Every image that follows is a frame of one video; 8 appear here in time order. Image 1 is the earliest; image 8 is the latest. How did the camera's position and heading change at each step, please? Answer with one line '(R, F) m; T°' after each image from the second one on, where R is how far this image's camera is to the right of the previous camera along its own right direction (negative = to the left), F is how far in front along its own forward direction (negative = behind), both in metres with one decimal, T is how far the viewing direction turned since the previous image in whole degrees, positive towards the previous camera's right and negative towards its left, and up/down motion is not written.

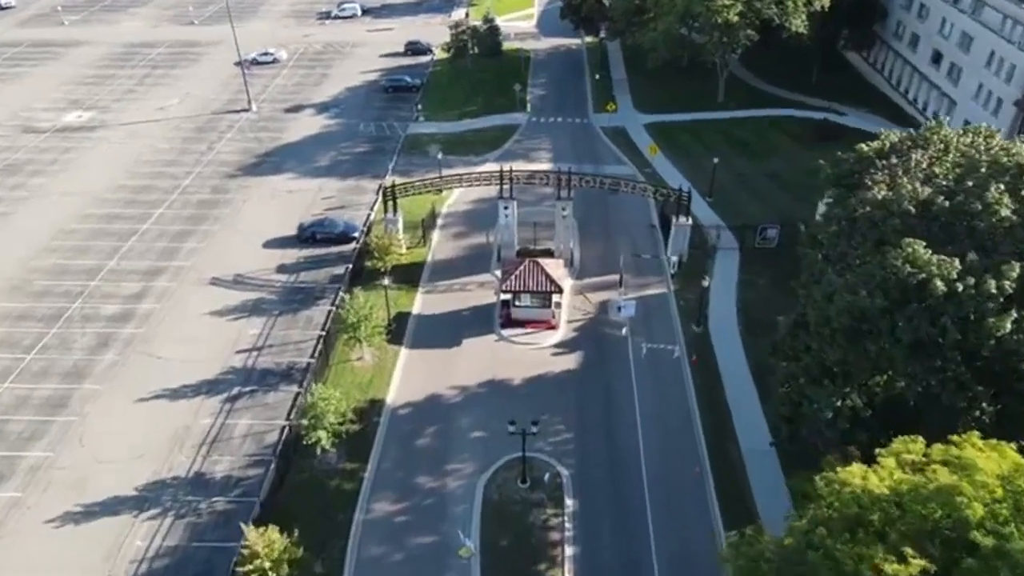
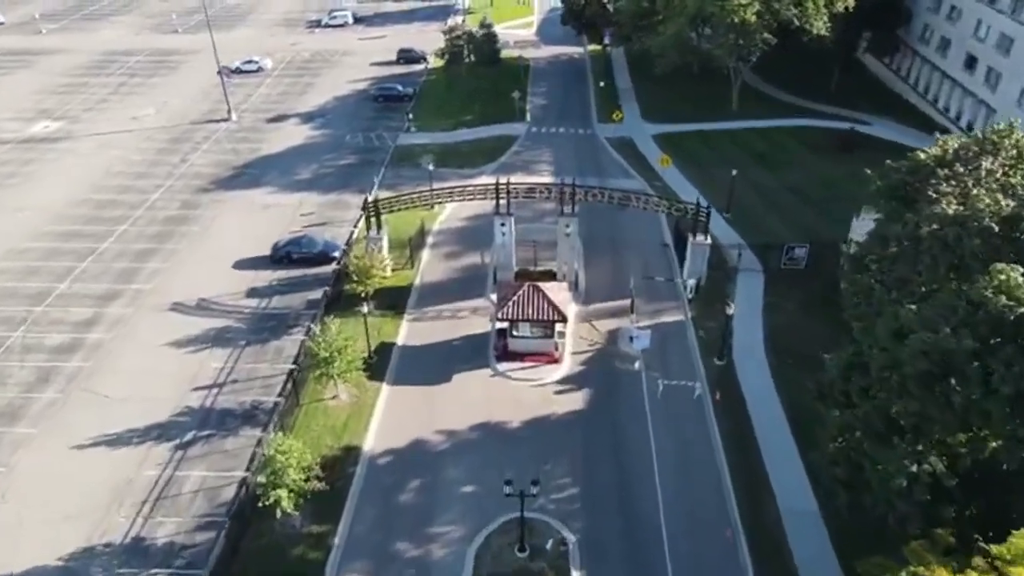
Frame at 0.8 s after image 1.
(+0.1, +4.3) m; 0°
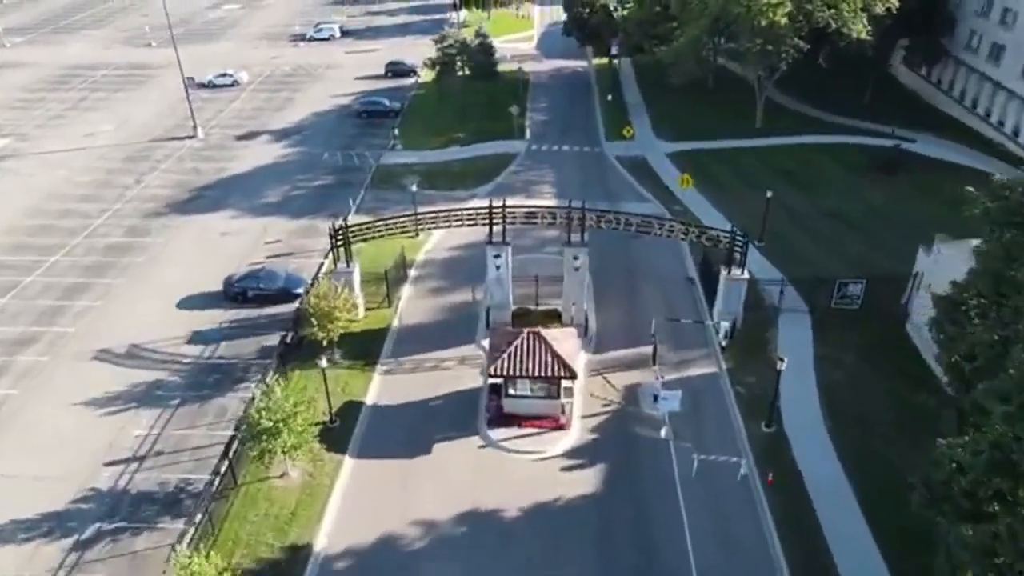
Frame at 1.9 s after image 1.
(+0.2, +6.1) m; 0°
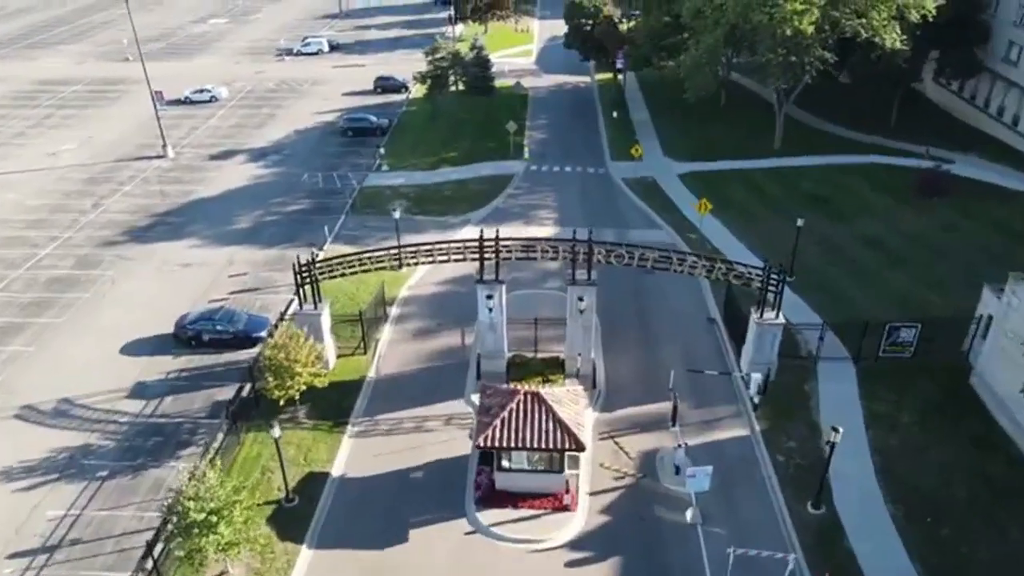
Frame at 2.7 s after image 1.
(+0.2, +4.3) m; 0°
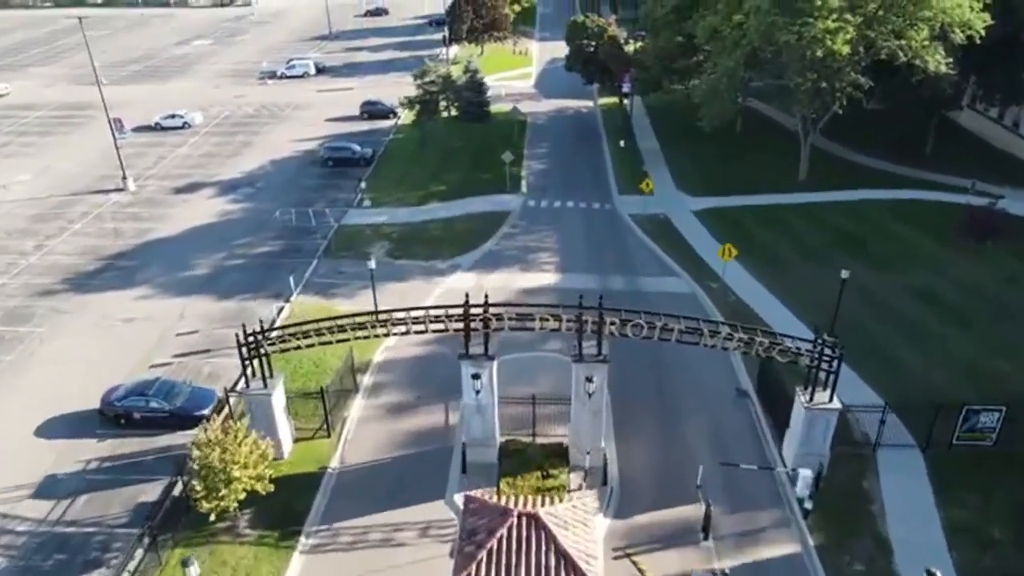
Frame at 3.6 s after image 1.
(+0.2, +4.6) m; 0°
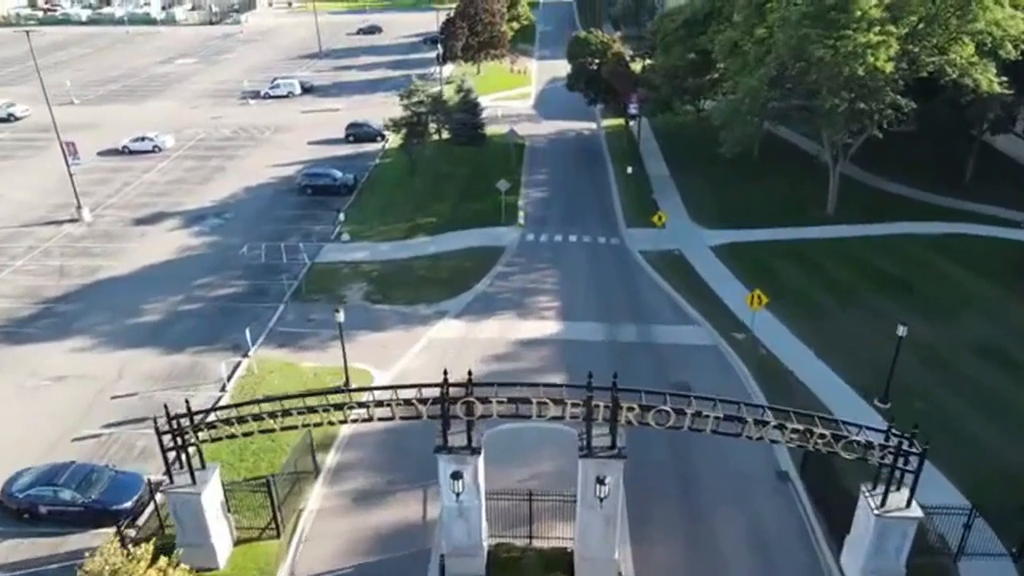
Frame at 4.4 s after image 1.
(+0.2, +4.1) m; 0°
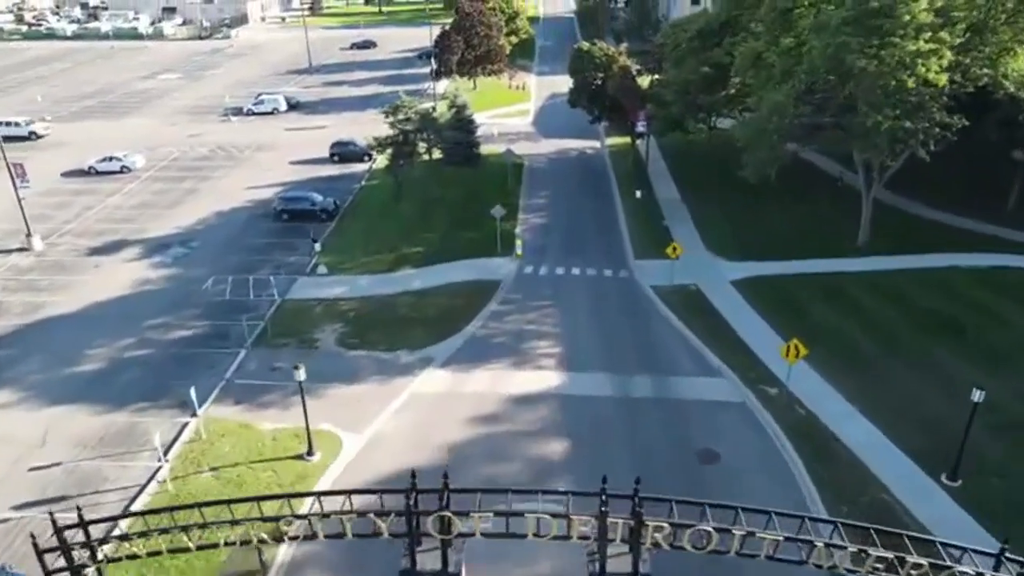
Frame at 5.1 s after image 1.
(+0.2, +3.7) m; 0°
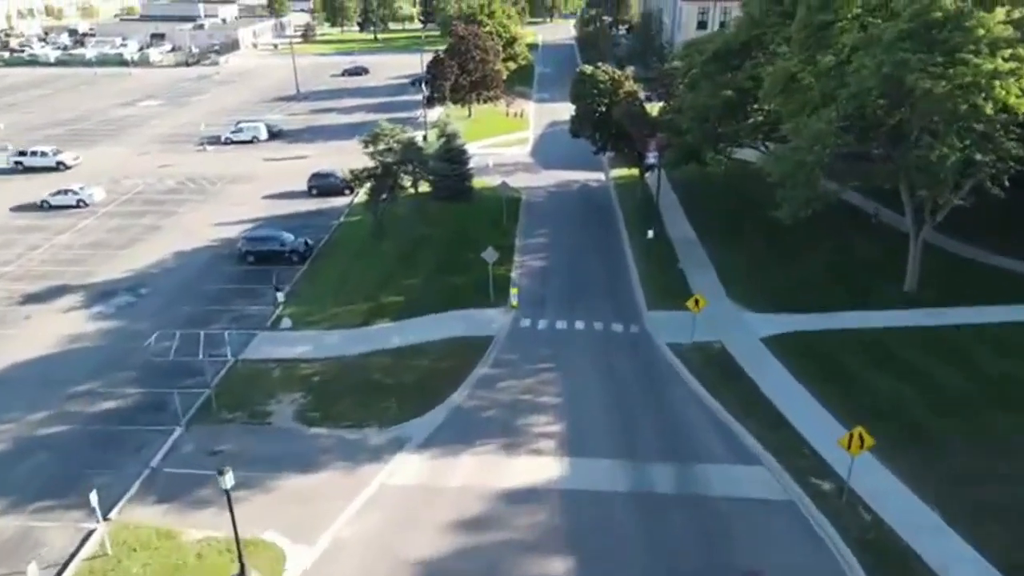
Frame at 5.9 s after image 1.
(+0.2, +4.3) m; 0°
